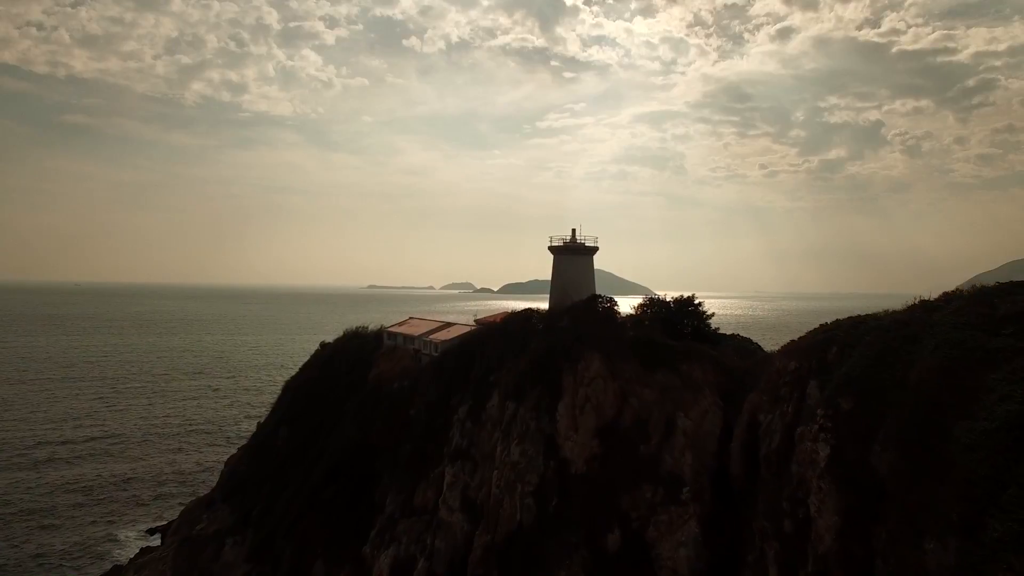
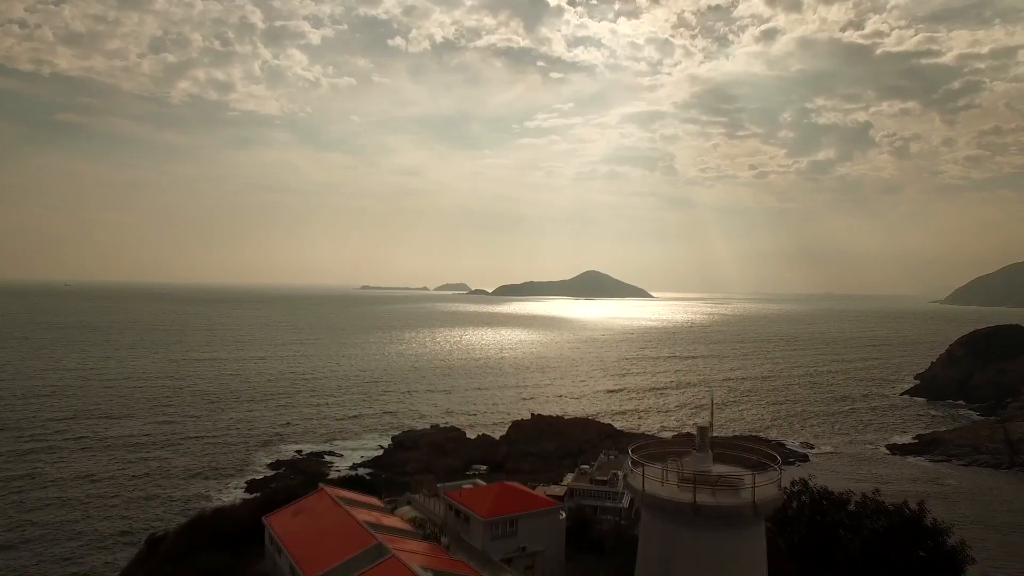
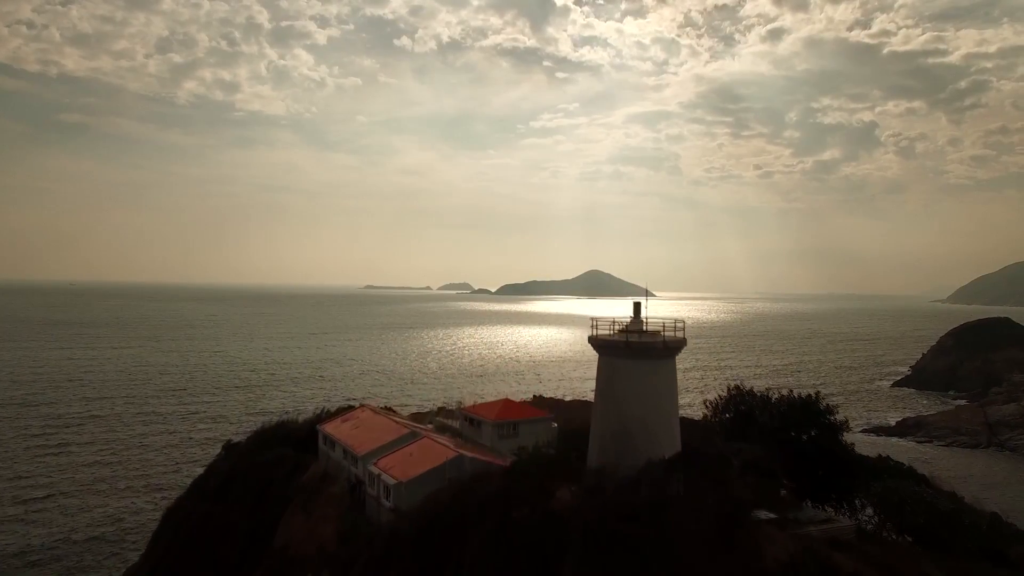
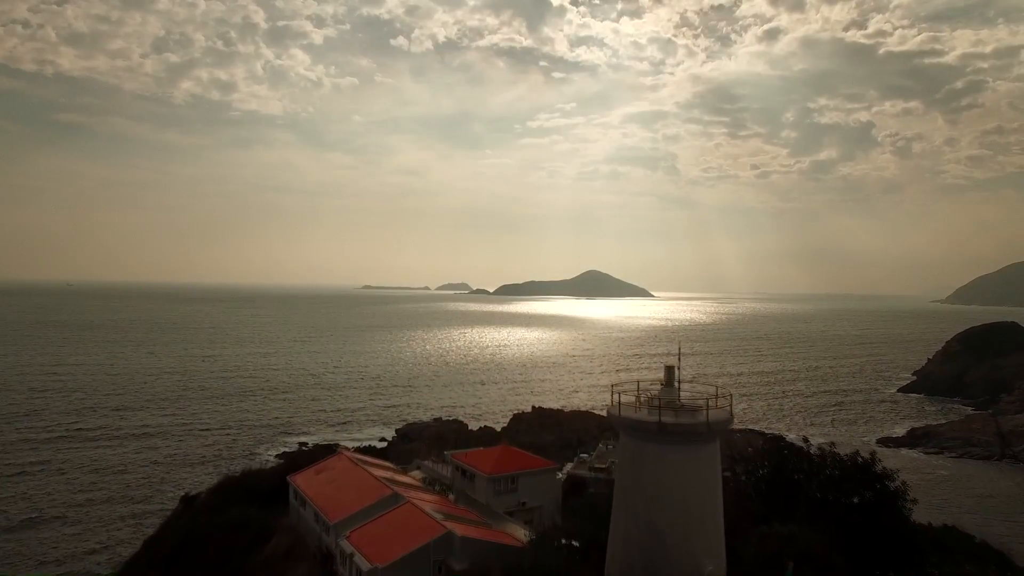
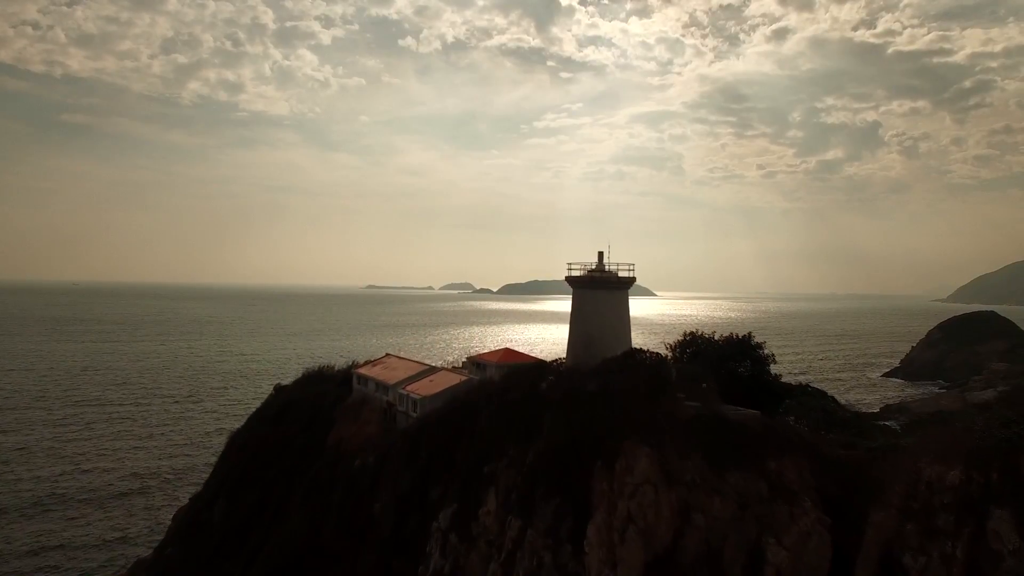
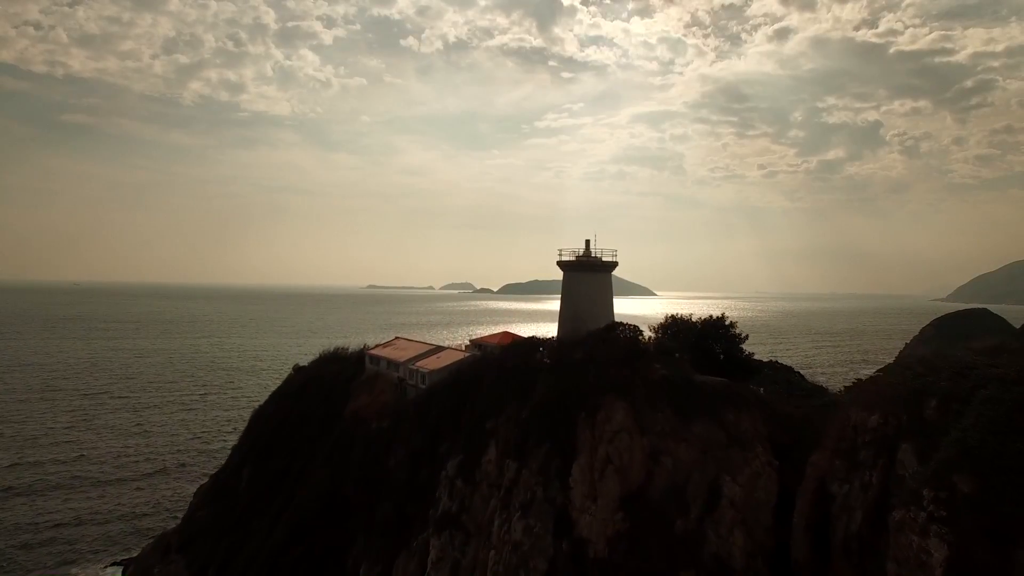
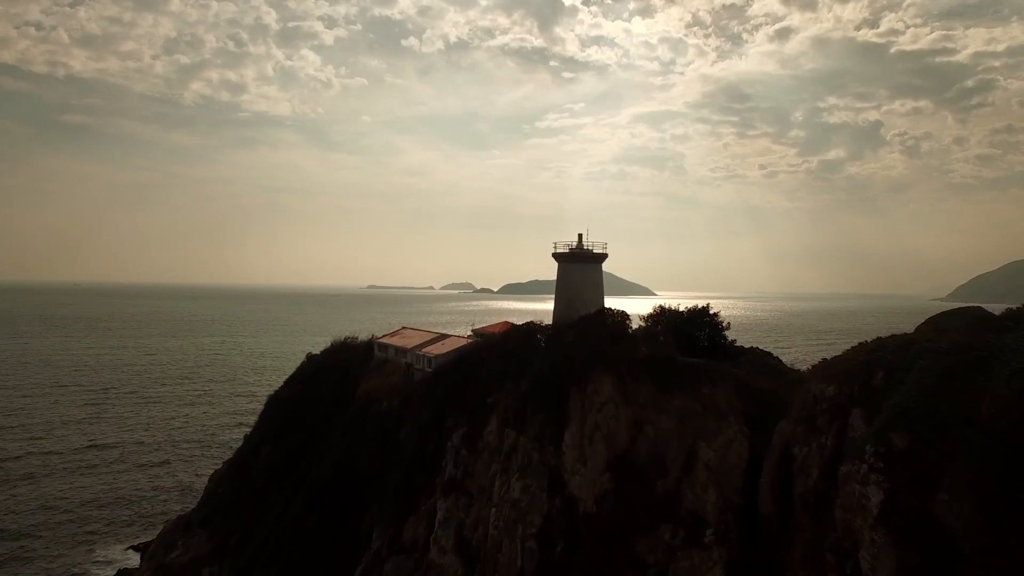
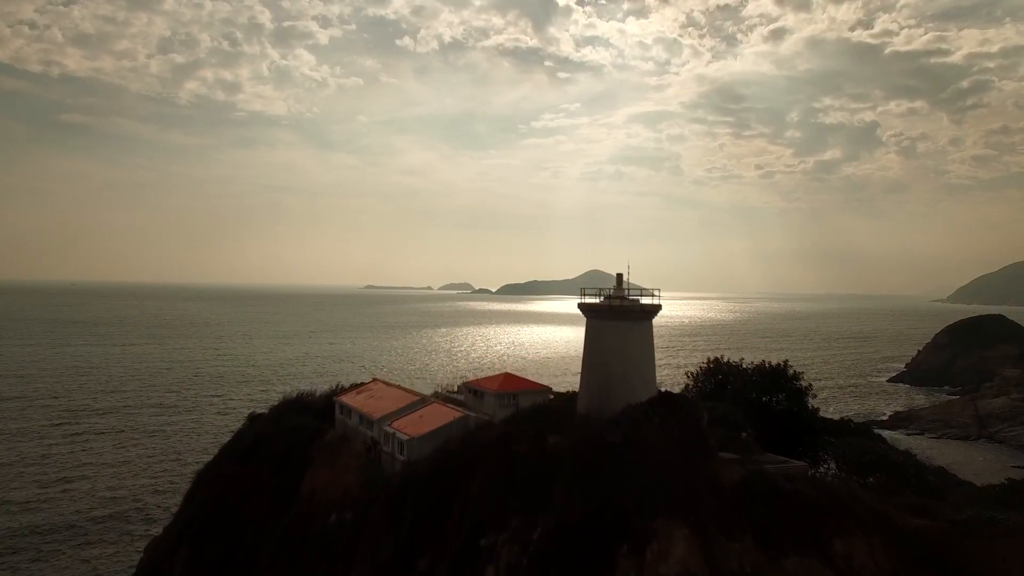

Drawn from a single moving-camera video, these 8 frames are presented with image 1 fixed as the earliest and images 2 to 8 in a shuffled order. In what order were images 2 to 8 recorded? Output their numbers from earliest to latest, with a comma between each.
7, 6, 5, 8, 3, 4, 2
